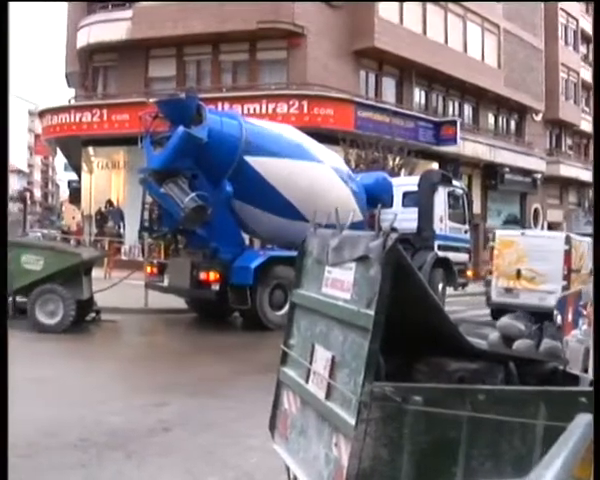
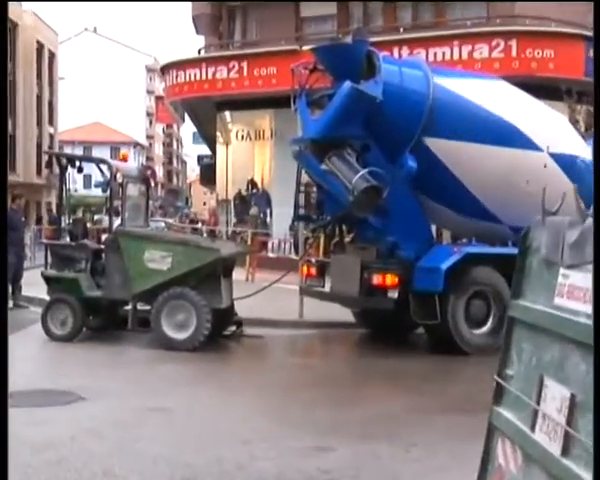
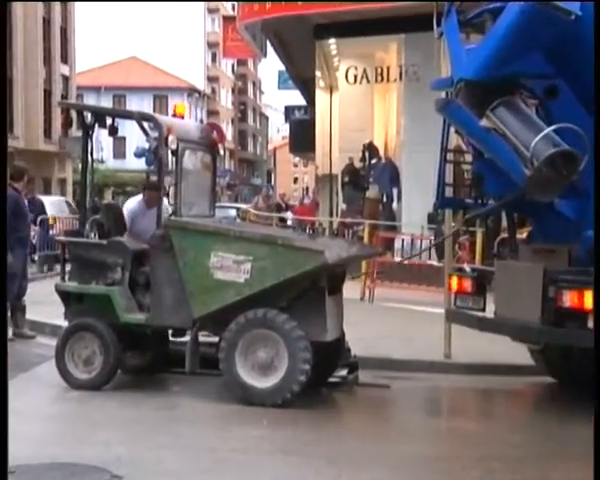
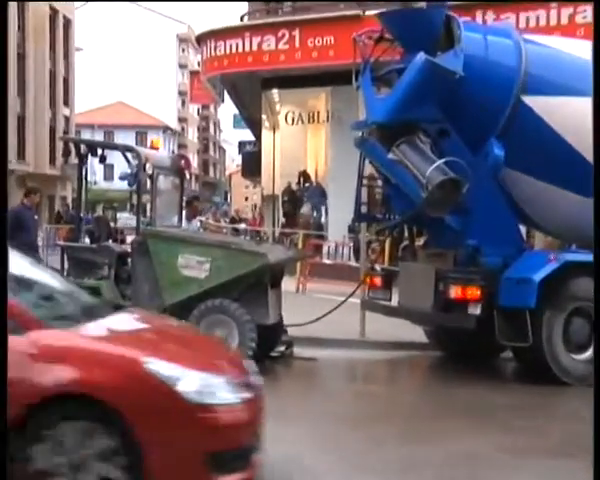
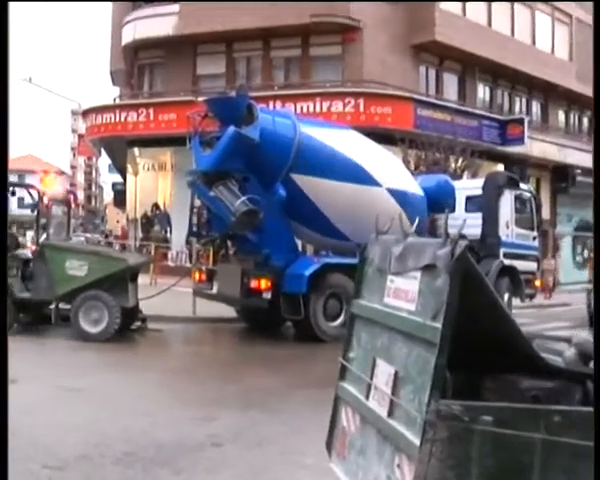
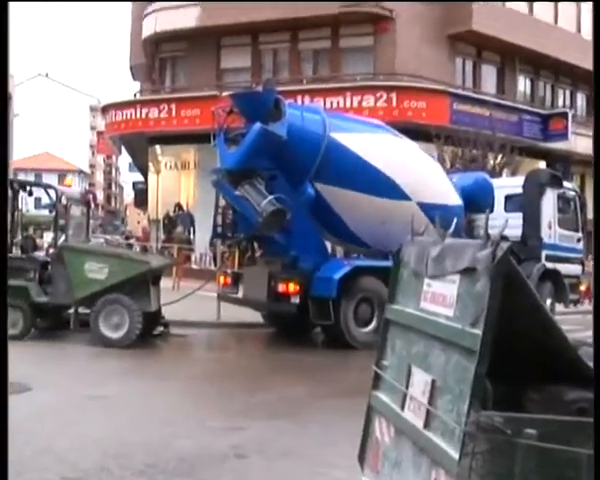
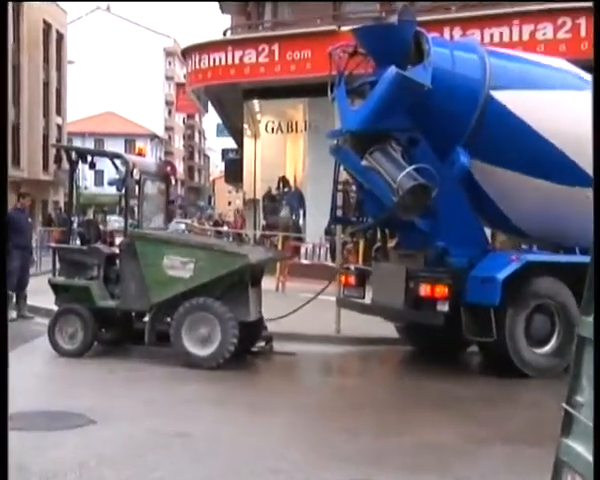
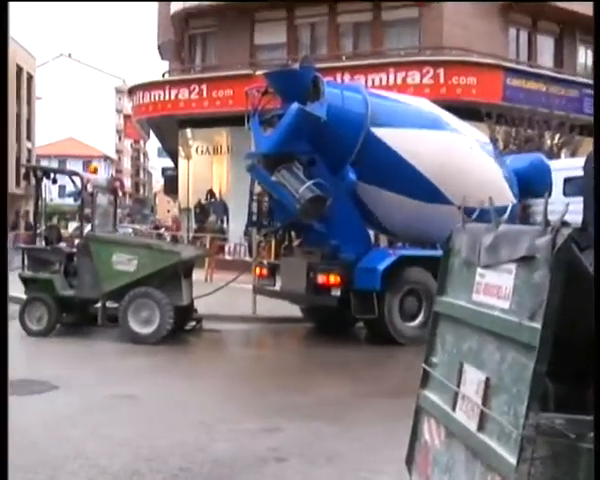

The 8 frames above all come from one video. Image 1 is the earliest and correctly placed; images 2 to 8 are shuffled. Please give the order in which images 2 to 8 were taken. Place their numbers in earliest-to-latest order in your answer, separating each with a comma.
5, 6, 8, 2, 7, 4, 3
